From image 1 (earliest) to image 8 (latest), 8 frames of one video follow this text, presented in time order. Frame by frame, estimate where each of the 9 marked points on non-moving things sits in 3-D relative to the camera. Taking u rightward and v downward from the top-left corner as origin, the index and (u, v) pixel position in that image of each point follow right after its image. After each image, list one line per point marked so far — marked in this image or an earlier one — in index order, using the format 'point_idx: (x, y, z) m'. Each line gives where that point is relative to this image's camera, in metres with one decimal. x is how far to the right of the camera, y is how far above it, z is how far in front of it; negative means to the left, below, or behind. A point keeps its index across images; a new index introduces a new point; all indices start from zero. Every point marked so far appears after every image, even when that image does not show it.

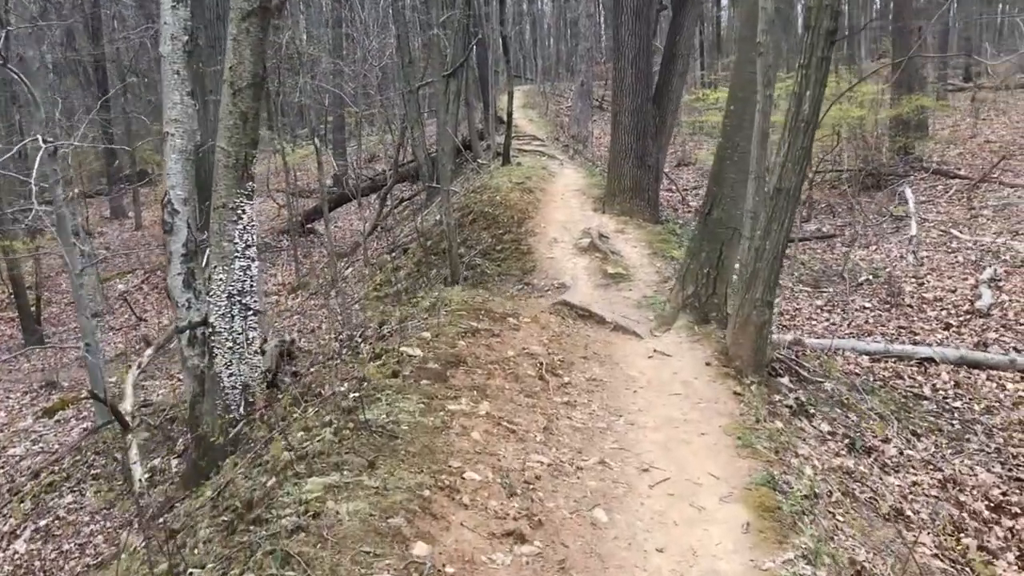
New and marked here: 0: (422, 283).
0: (-1.2, 0.0, +13.4) m
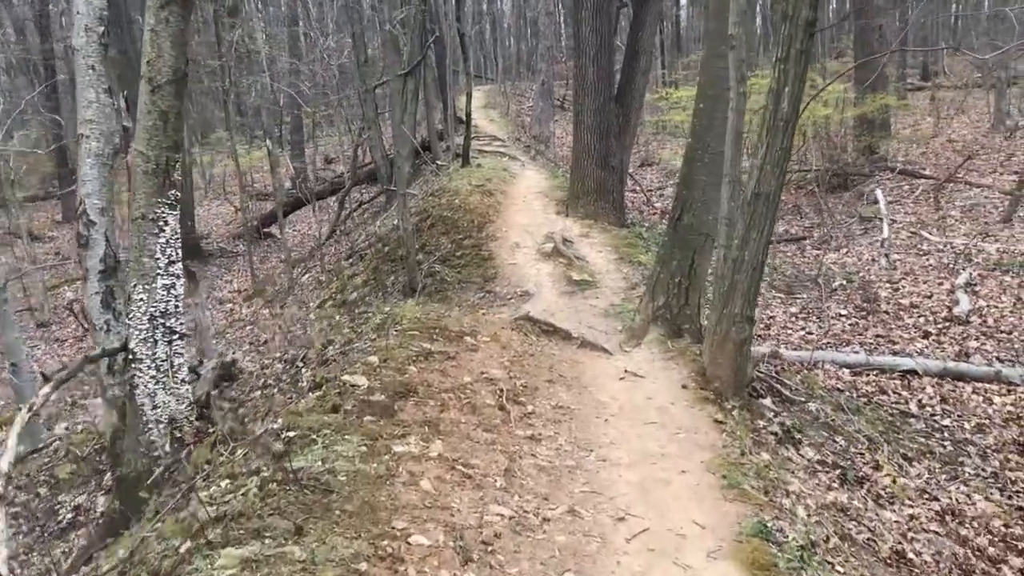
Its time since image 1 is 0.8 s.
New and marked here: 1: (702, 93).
0: (-1.7, -0.1, +12.8) m
1: (+1.4, +1.5, +7.5) m
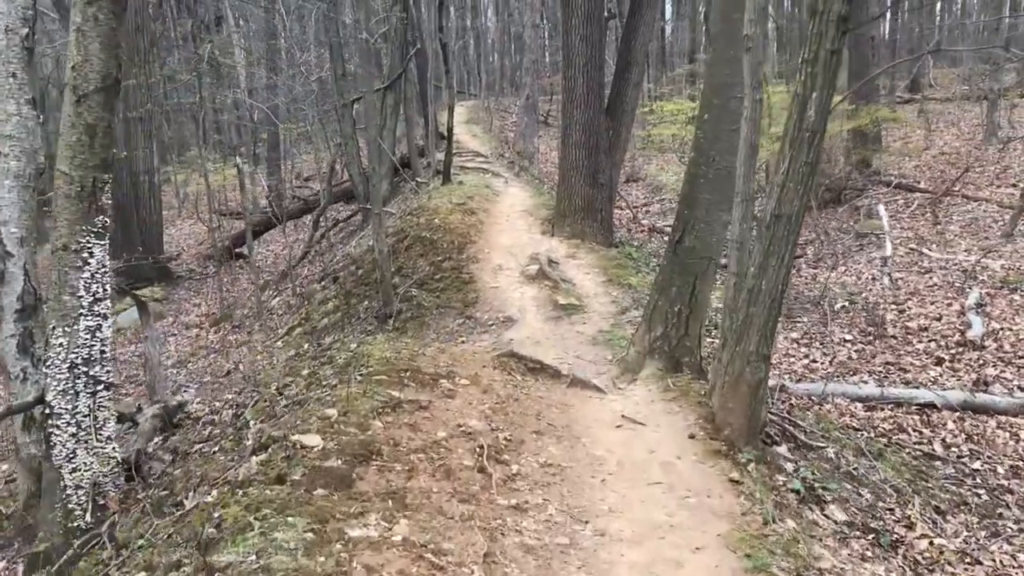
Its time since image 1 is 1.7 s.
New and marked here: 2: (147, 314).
0: (-1.9, -0.4, +12.0) m
1: (+1.3, +1.3, +6.9) m
2: (-3.1, -0.2, +8.3) m
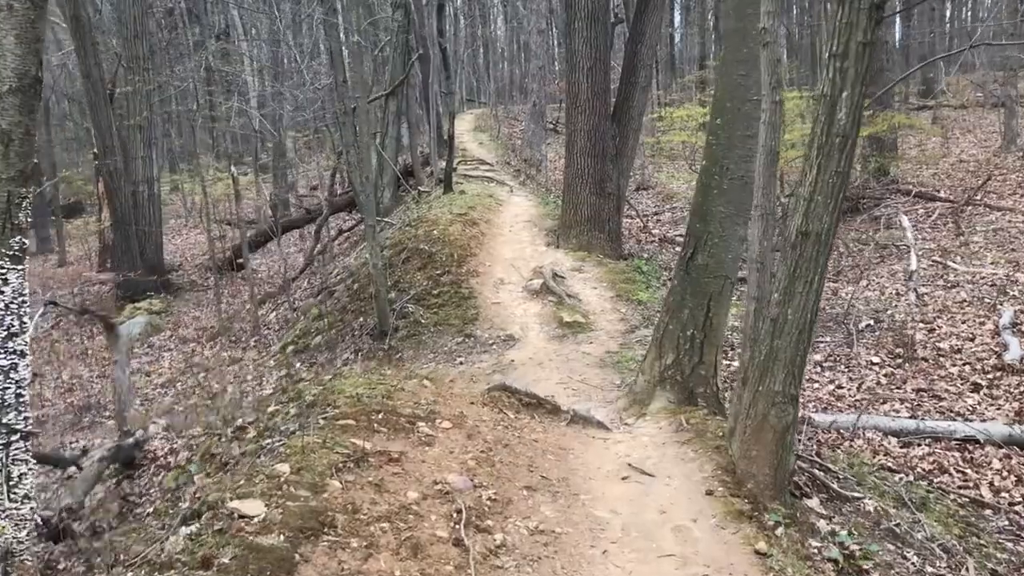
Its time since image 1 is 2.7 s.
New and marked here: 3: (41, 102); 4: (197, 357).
0: (-1.9, -0.6, +11.4) m
1: (+1.3, +1.1, +6.2) m
2: (-3.1, -0.4, +7.7) m
3: (-2.0, +0.8, +4.2) m
4: (-4.8, -1.1, +15.2) m
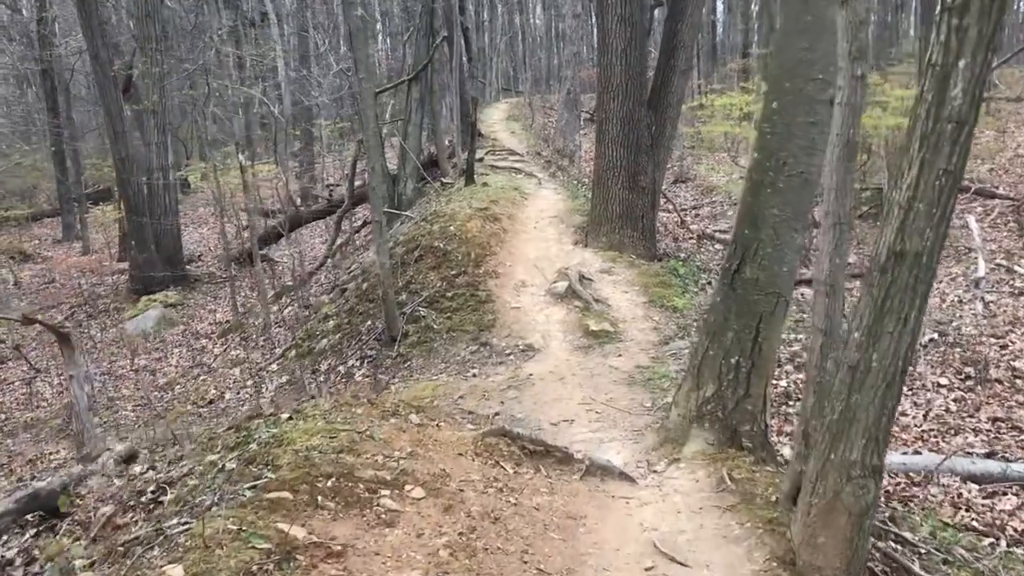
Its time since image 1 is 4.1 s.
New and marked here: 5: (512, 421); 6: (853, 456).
0: (-1.7, -0.6, +10.4) m
1: (+1.3, +1.0, +5.1) m
2: (-3.0, -0.4, +6.7) m
3: (-2.0, +0.7, +3.2) m
4: (-4.4, -1.0, +14.3) m
5: (0.0, -1.0, +7.3) m
6: (+1.2, -0.6, +3.4) m
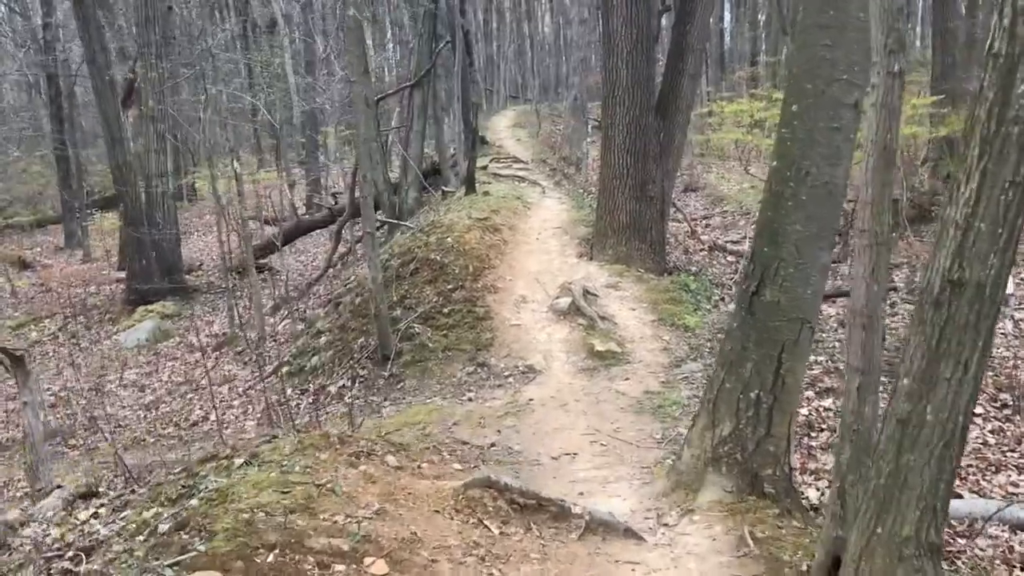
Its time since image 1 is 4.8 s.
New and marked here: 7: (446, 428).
0: (-1.7, -0.7, +9.8) m
1: (+1.3, +0.9, +4.5) m
2: (-3.0, -0.5, +6.2) m
3: (-2.1, +0.6, +2.6) m
4: (-4.4, -1.2, +13.7) m
5: (0.0, -1.1, +6.7) m
6: (+1.1, -0.7, +2.8) m
7: (-0.5, -1.1, +7.6) m
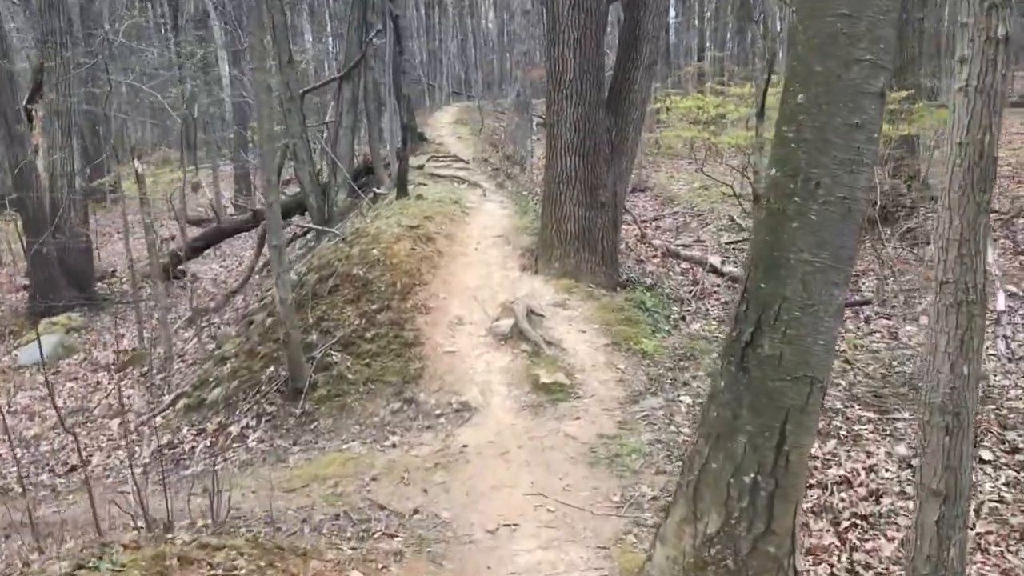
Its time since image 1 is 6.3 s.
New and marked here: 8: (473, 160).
0: (-2.3, -0.9, +8.5) m
1: (+1.0, +0.7, +3.3) m
2: (-3.4, -0.7, +4.7) m
3: (-2.2, +0.4, +1.3) m
4: (-5.2, -1.4, +12.2) m
5: (-0.4, -1.3, +5.5) m
6: (+0.9, -0.9, +1.6) m
7: (-1.0, -1.3, +6.4) m
8: (-0.7, +2.5, +19.5) m
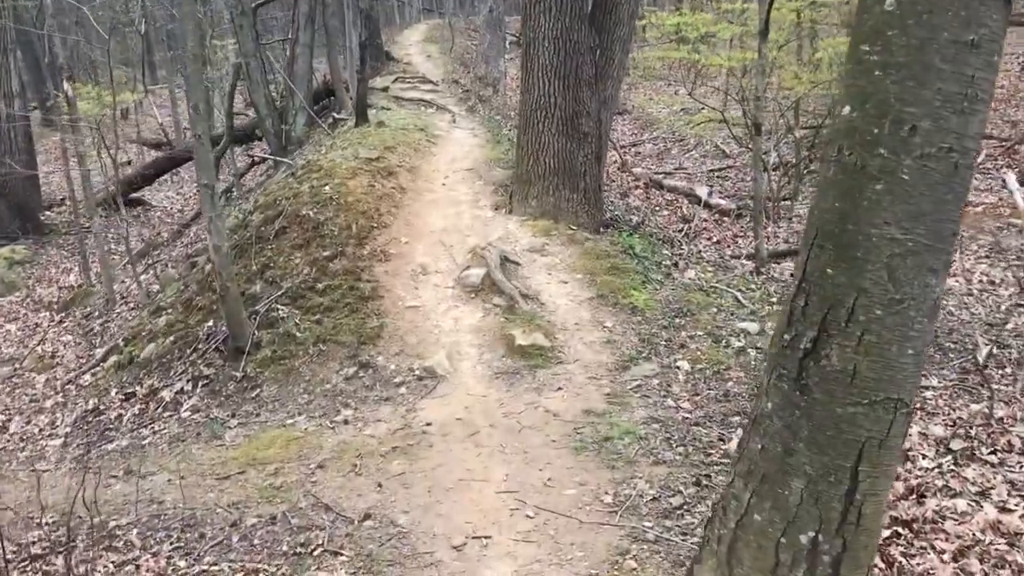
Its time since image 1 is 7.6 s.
0: (-2.5, -0.5, +7.4) m
1: (+0.9, +0.7, +2.2) m
2: (-3.5, -0.6, +3.7) m
3: (-2.3, +0.2, +0.1) m
4: (-5.5, -0.7, +11.1) m
5: (-0.6, -1.1, +4.5) m
6: (+0.9, -1.0, +0.6) m
7: (-1.1, -1.0, +5.4) m
8: (-1.3, +3.8, +18.2) m
